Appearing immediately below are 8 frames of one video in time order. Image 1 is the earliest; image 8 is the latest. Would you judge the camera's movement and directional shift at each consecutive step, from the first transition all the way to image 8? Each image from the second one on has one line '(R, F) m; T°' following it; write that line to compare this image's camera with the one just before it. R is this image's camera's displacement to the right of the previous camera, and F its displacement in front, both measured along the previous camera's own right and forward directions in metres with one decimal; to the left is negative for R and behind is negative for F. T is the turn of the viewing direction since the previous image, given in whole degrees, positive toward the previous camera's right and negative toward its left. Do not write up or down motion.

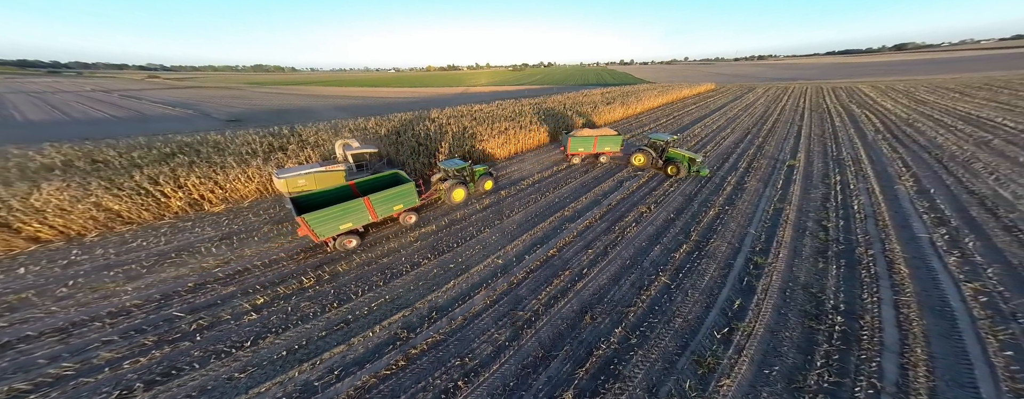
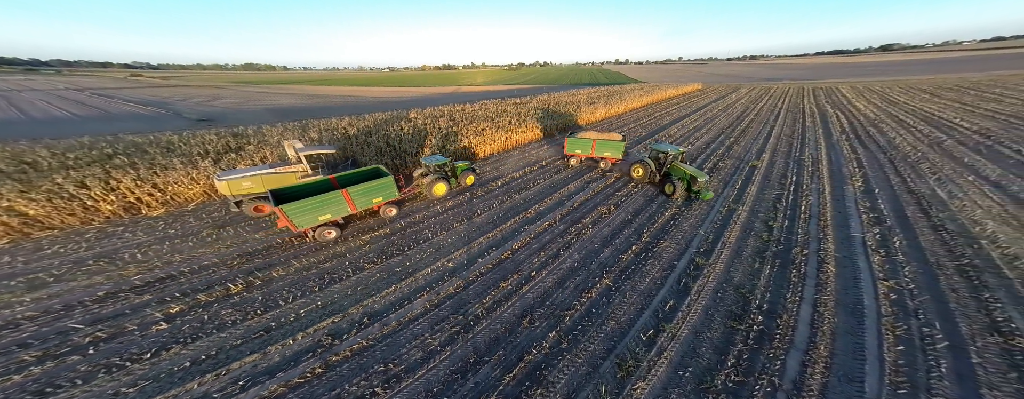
(+1.3, 0.0) m; +1°
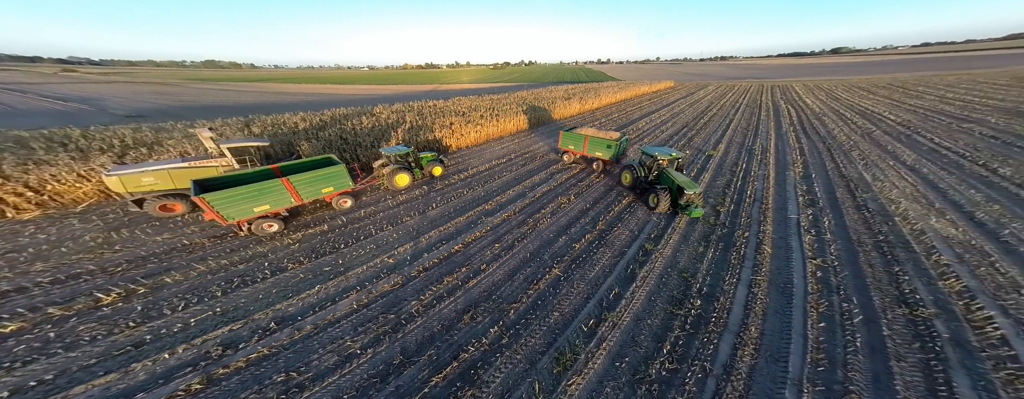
(+1.0, +0.3) m; +4°
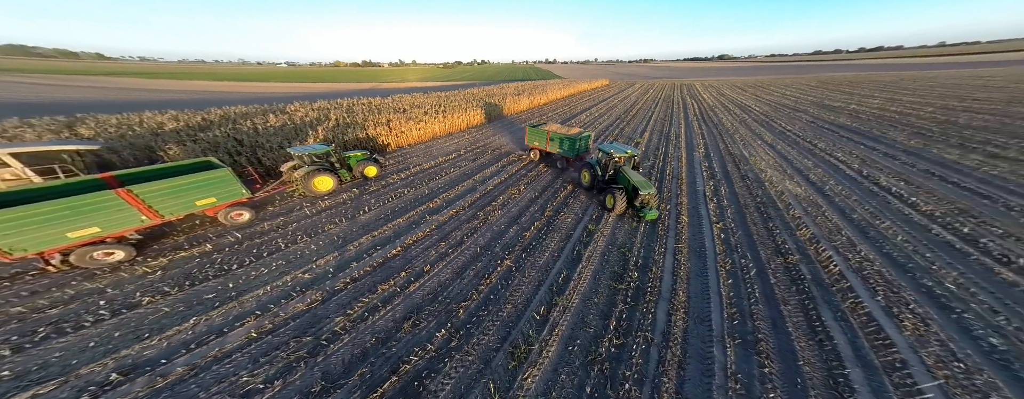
(+0.2, +0.3) m; +11°
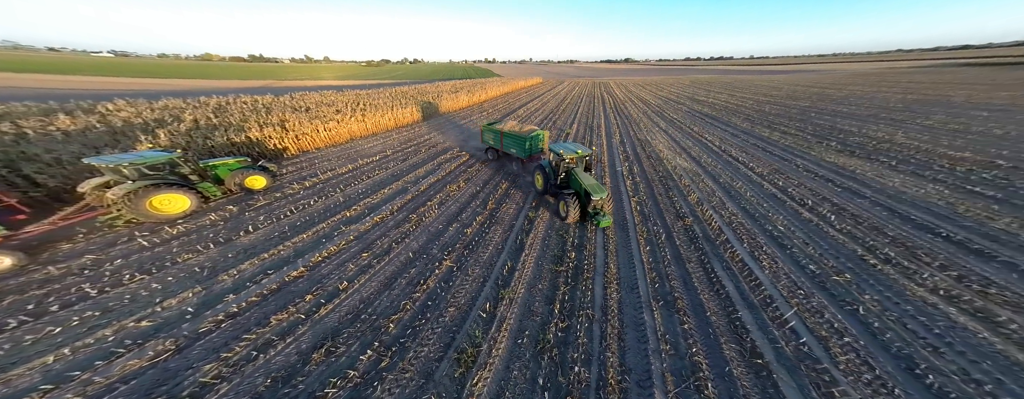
(+0.3, +0.3) m; +12°
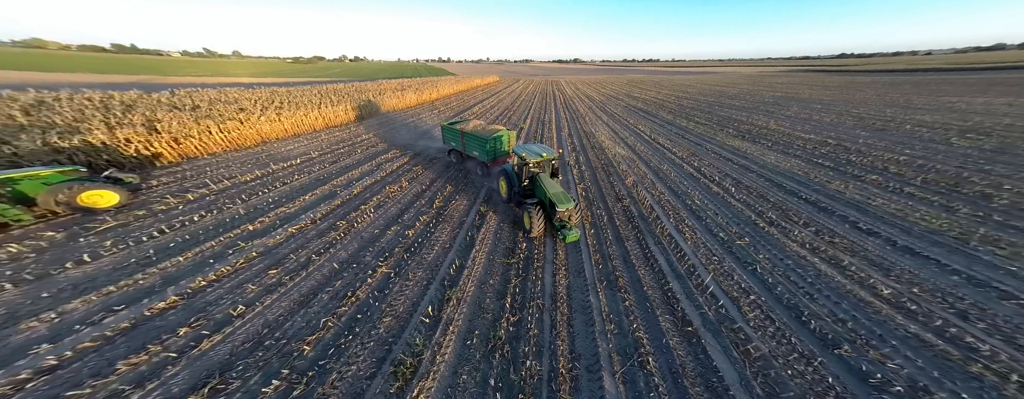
(+0.3, +0.2) m; +10°
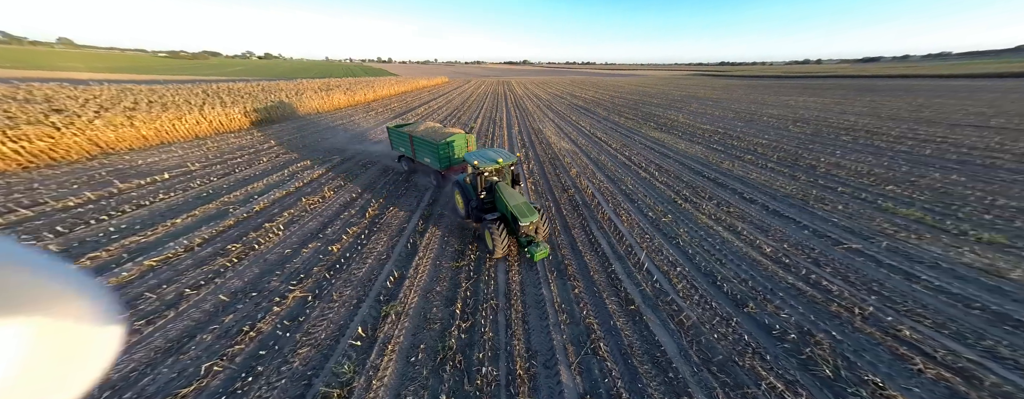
(+0.2, +0.3) m; +11°
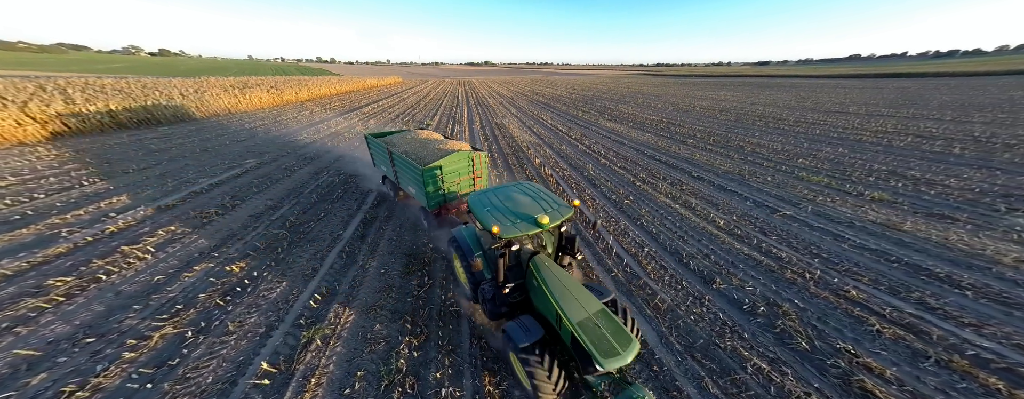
(+0.1, +0.6) m; +9°
